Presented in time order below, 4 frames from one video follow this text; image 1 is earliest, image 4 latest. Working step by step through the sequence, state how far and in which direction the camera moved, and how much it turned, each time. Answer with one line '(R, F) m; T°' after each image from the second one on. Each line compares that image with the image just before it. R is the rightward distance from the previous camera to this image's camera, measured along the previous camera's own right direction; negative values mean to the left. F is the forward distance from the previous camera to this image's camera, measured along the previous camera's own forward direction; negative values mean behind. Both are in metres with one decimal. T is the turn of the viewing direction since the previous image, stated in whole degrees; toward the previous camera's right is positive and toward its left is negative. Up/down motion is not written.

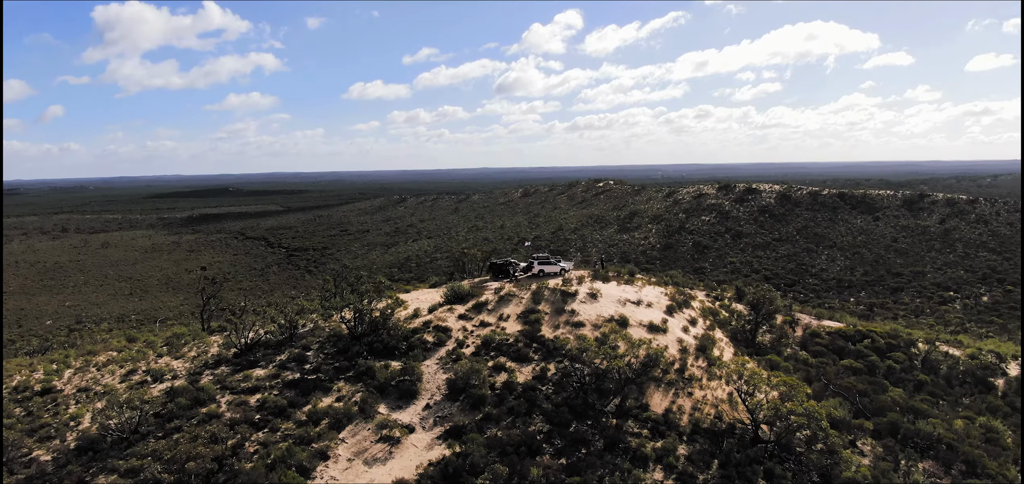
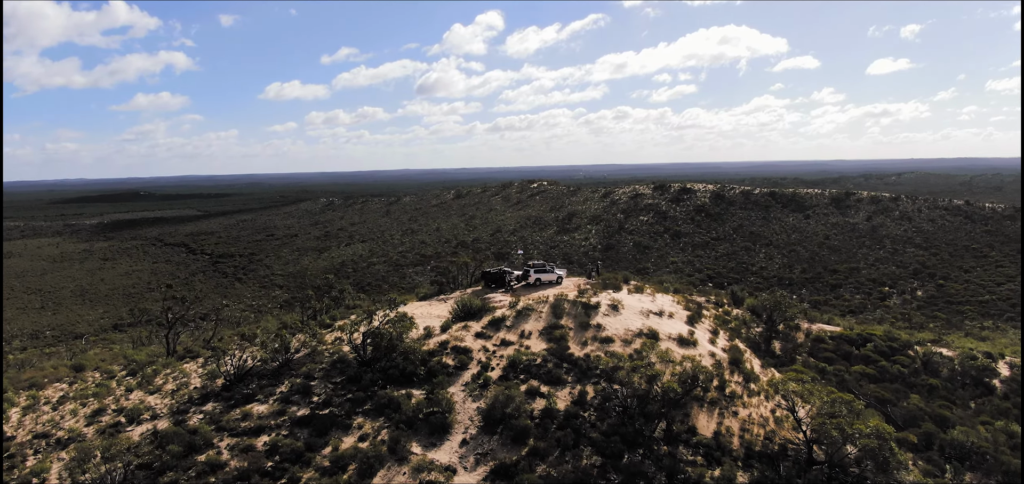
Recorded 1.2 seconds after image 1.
(-1.9, +1.8) m; +6°
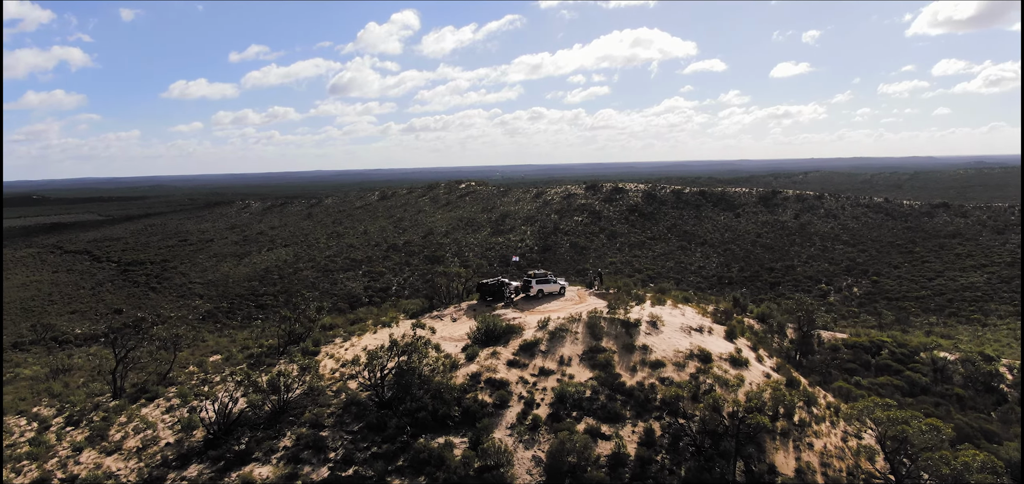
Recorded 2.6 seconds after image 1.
(-2.0, +2.5) m; +6°
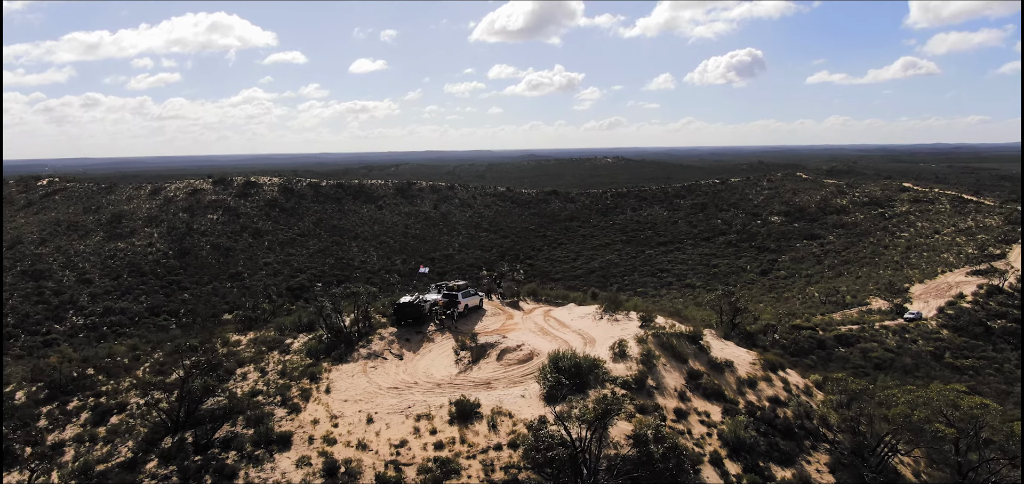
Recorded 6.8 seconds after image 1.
(-6.0, +5.3) m; +30°
